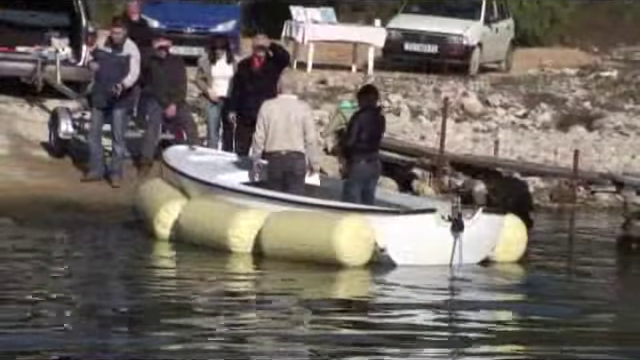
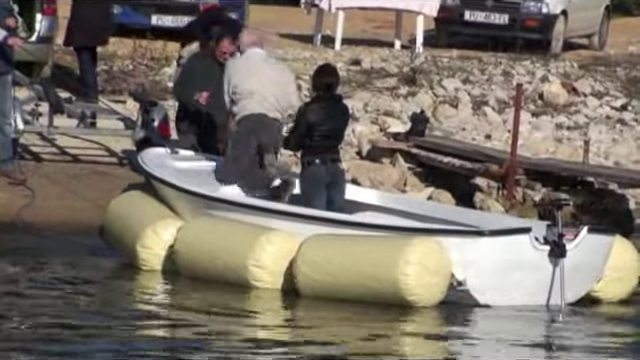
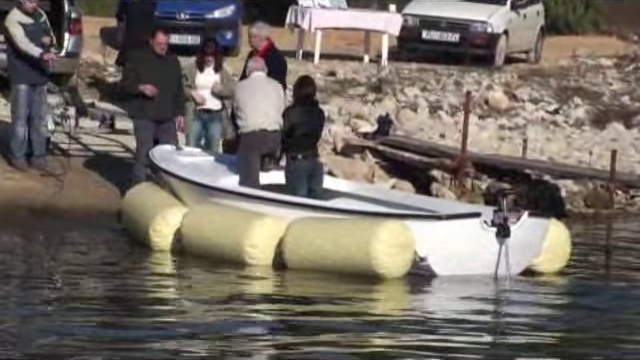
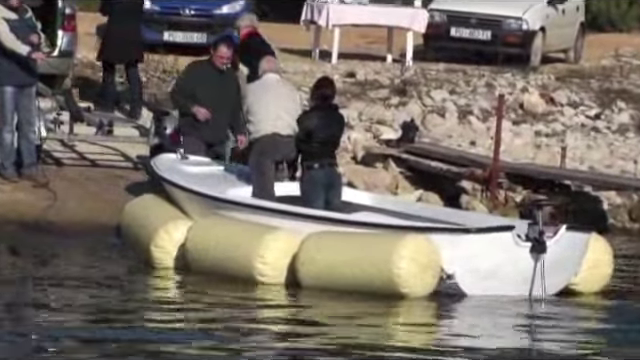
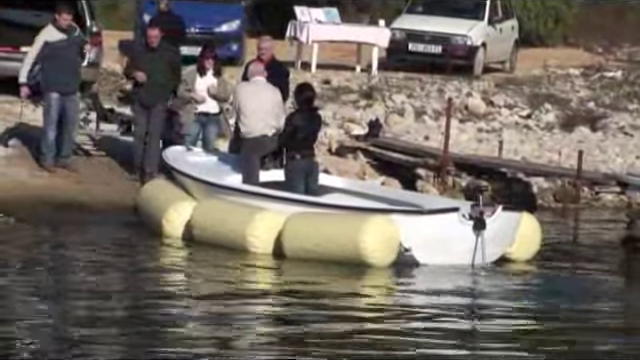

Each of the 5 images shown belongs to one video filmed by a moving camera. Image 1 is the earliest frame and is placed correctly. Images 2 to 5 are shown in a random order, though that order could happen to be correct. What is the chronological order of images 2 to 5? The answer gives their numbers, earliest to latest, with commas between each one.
5, 3, 4, 2
